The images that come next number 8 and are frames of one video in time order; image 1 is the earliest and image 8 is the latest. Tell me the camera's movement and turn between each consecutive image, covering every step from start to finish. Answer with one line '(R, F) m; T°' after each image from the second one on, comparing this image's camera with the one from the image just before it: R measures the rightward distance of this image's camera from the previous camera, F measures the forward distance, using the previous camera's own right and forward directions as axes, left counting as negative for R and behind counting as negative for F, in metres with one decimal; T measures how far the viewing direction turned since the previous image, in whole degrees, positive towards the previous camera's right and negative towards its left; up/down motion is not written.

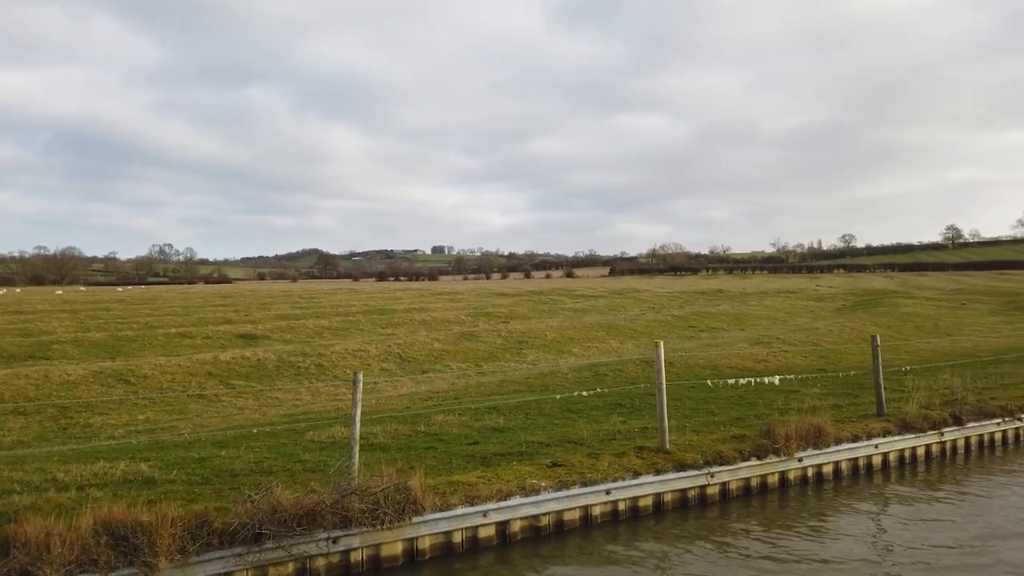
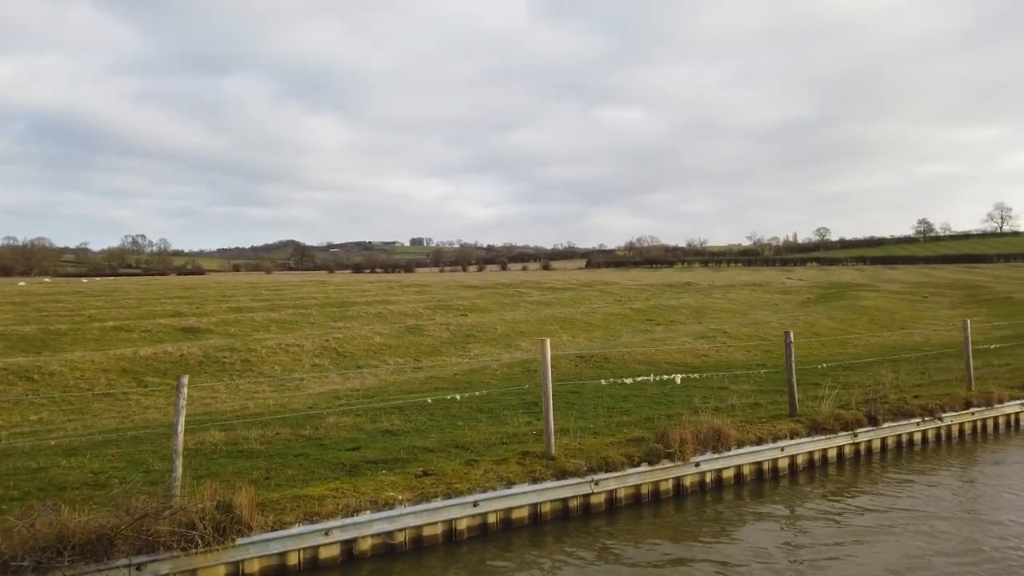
(+1.6, +0.8) m; +2°
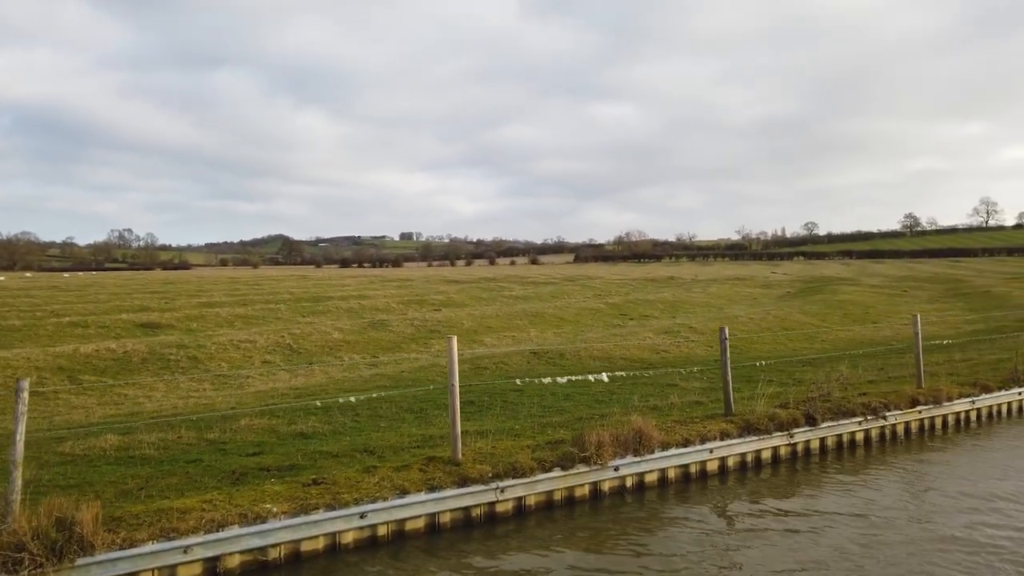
(+1.3, +0.7) m; +1°
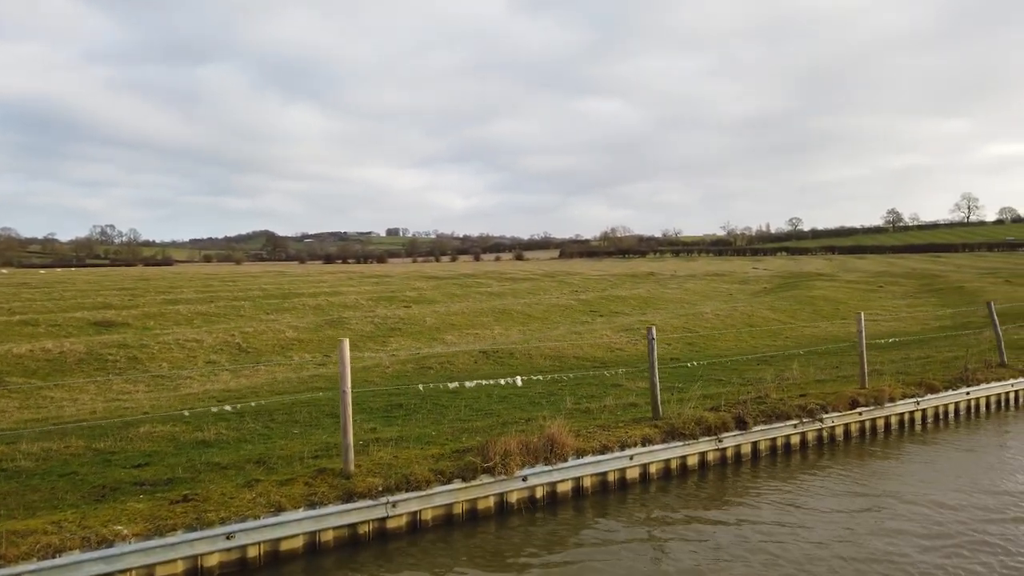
(+1.2, +0.6) m; +1°
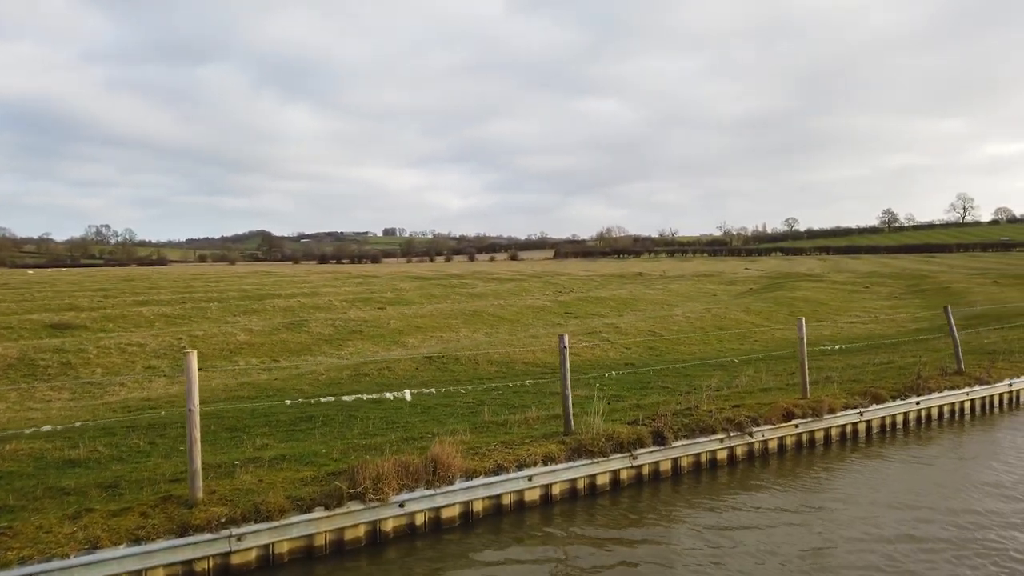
(+1.6, +0.9) m; 0°
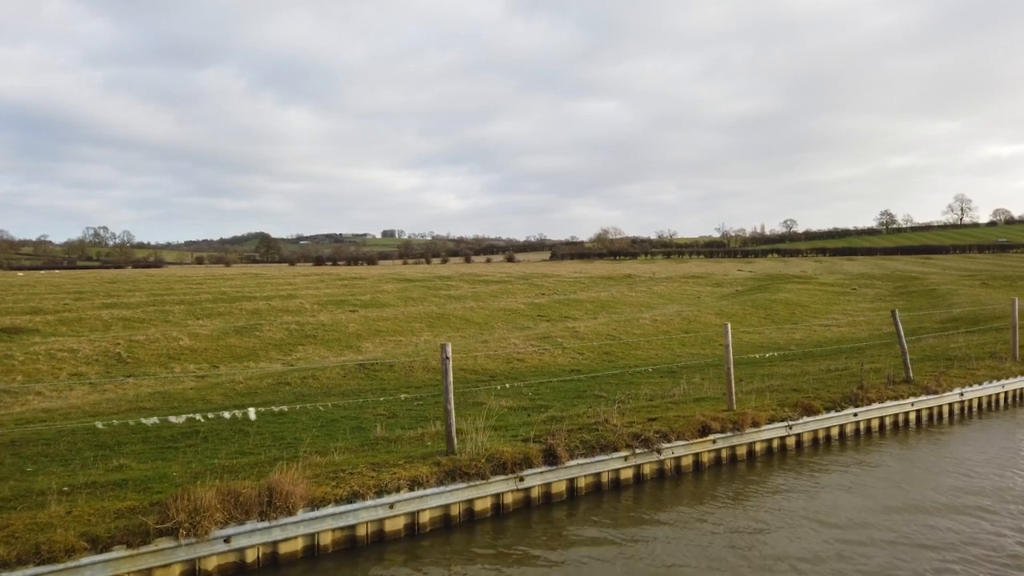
(+1.8, +1.0) m; 0°
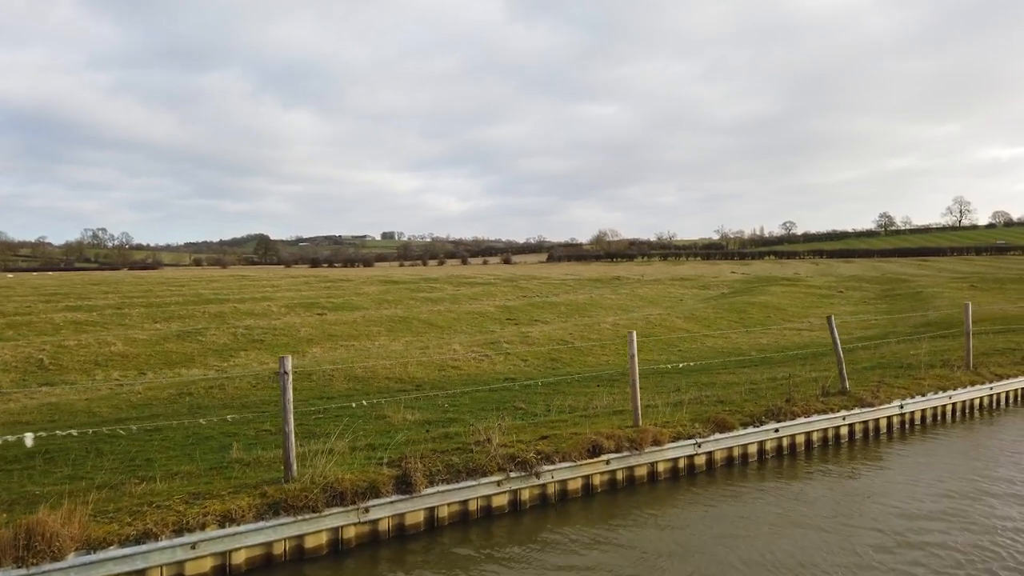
(+2.0, +1.1) m; 0°
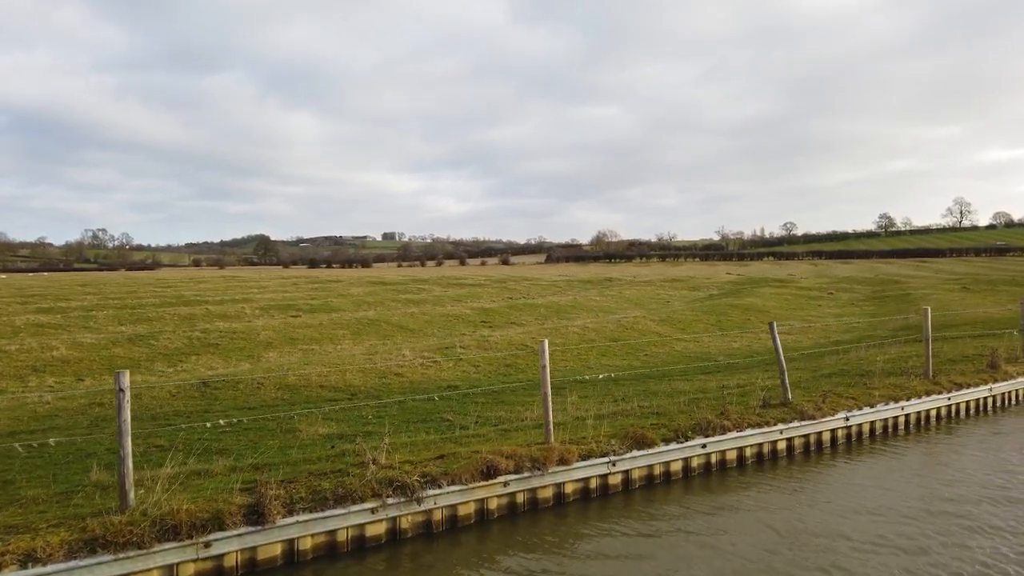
(+1.6, +0.9) m; 0°
